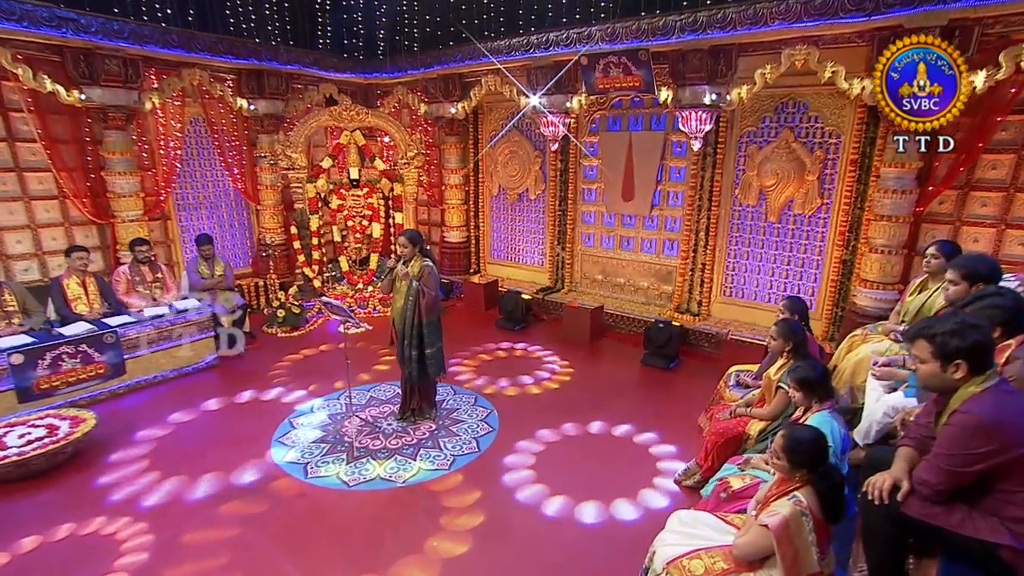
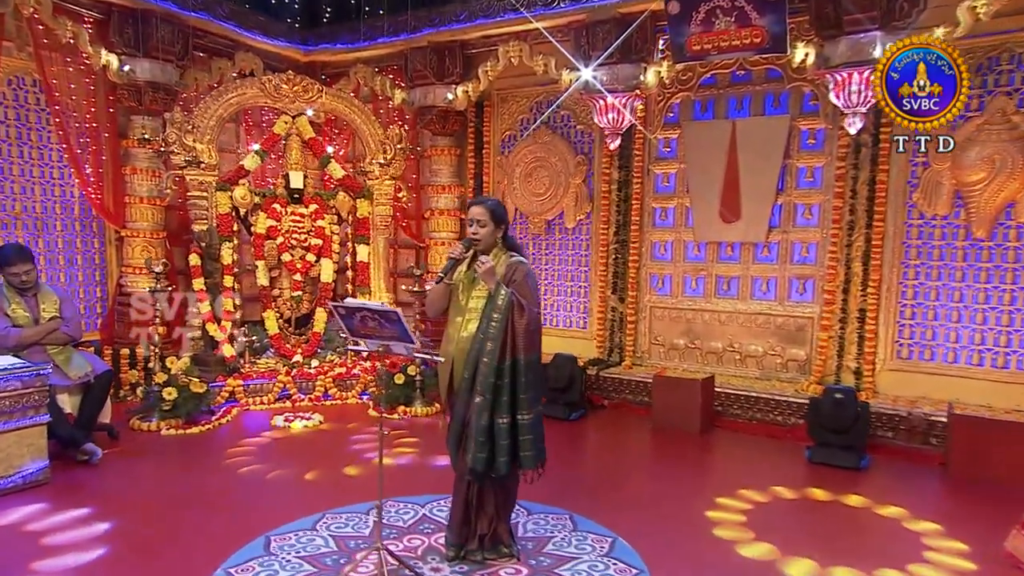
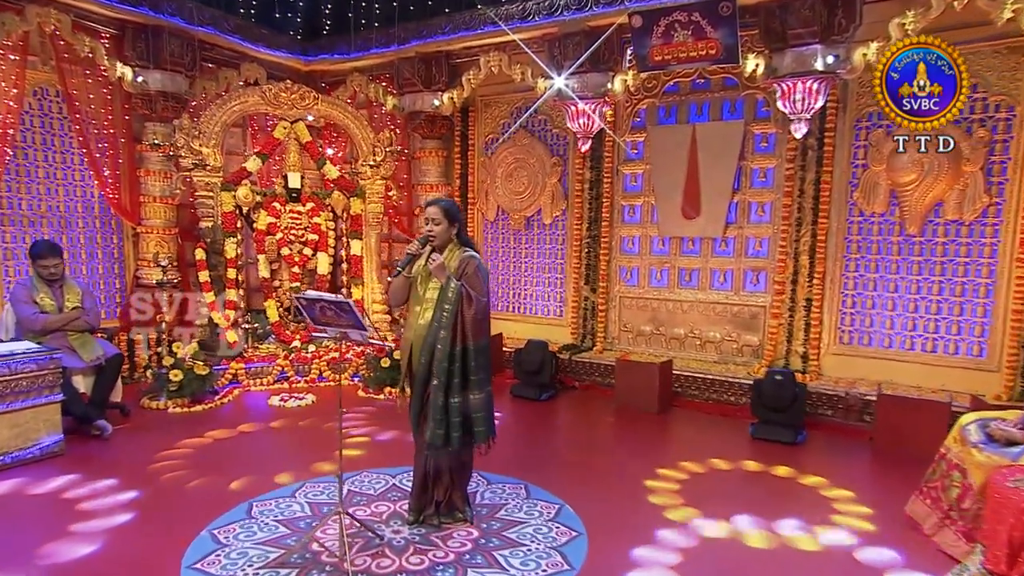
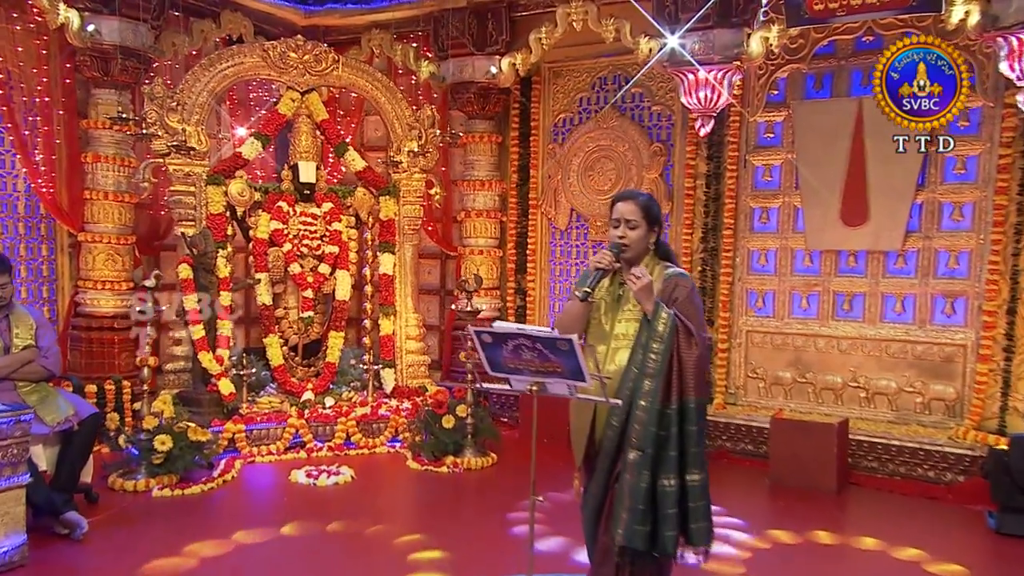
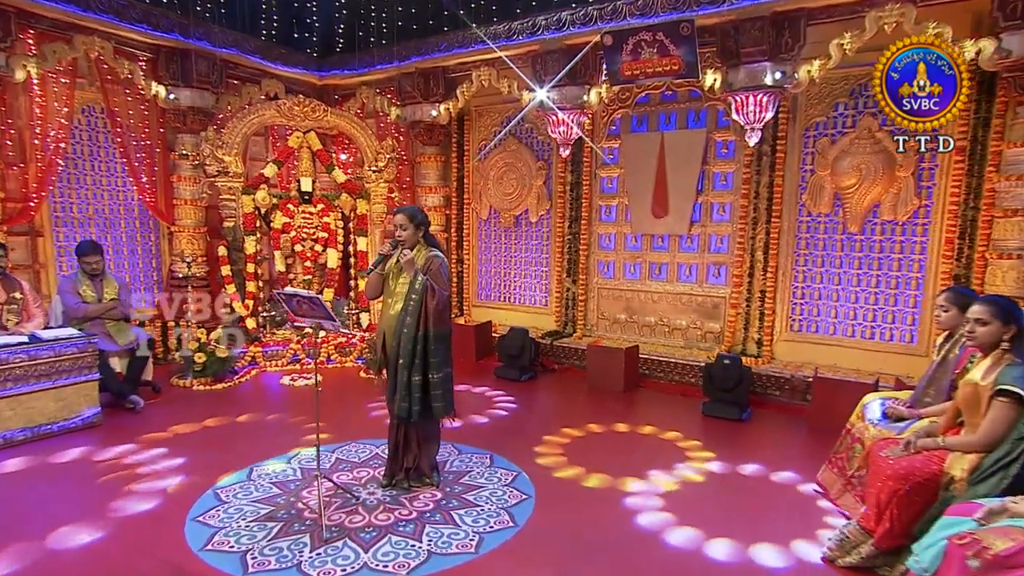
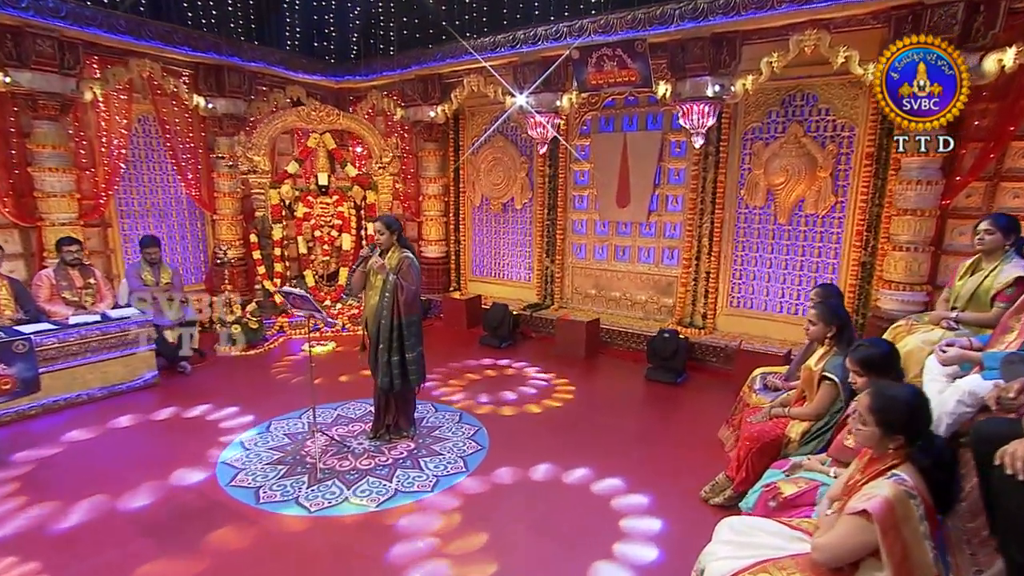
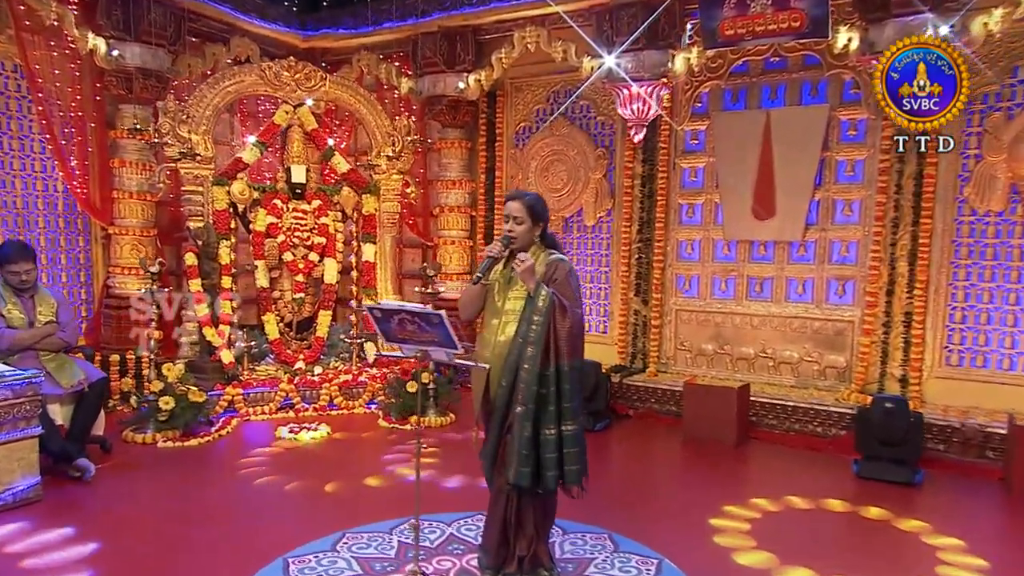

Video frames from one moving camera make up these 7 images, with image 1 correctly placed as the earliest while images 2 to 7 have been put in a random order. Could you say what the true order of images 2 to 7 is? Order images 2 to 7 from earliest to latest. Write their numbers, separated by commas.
6, 5, 3, 2, 7, 4
